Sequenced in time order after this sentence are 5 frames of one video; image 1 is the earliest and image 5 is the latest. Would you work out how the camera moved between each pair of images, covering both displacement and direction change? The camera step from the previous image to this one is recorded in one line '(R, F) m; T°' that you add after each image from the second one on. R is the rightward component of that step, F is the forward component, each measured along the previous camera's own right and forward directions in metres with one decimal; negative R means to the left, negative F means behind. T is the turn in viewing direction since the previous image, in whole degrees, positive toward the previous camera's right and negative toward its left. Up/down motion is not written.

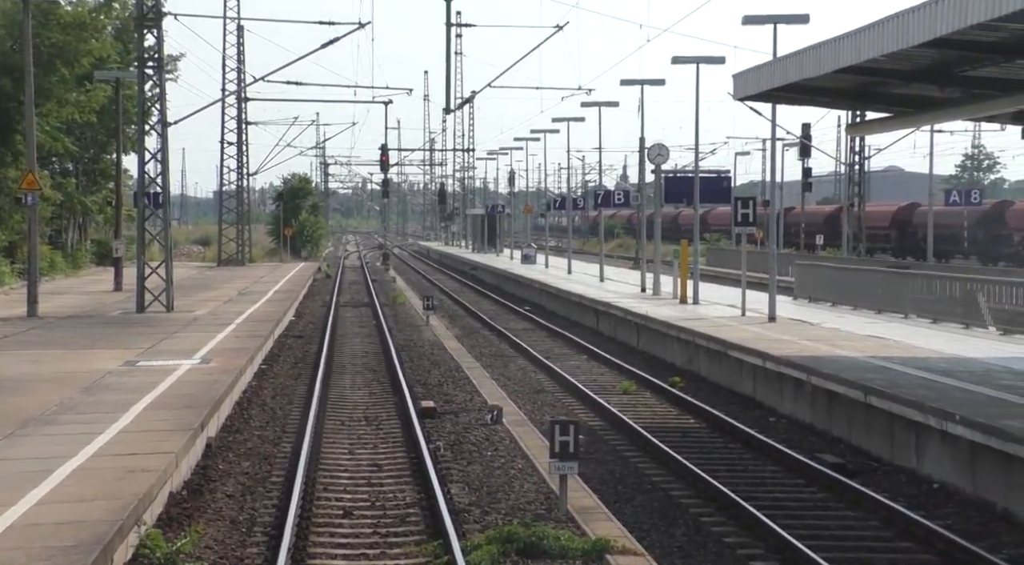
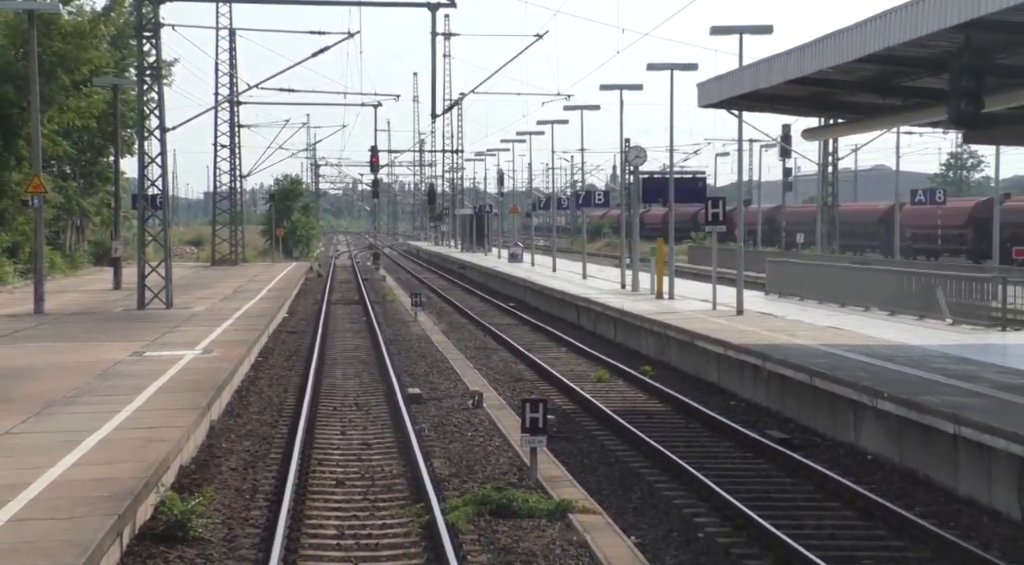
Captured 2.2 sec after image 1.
(+0.2, -1.5) m; 0°
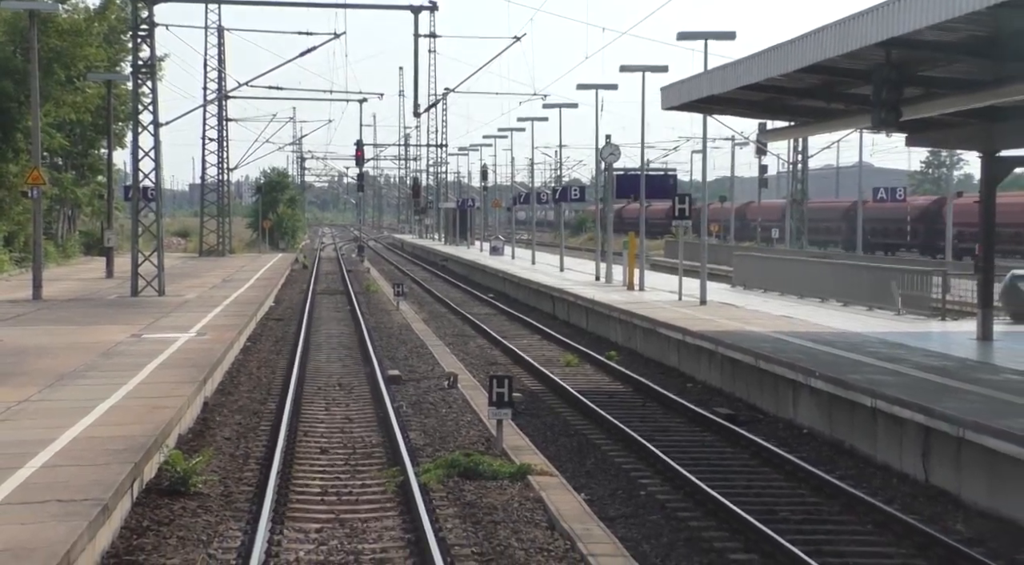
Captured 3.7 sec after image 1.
(+0.2, -1.5) m; +1°
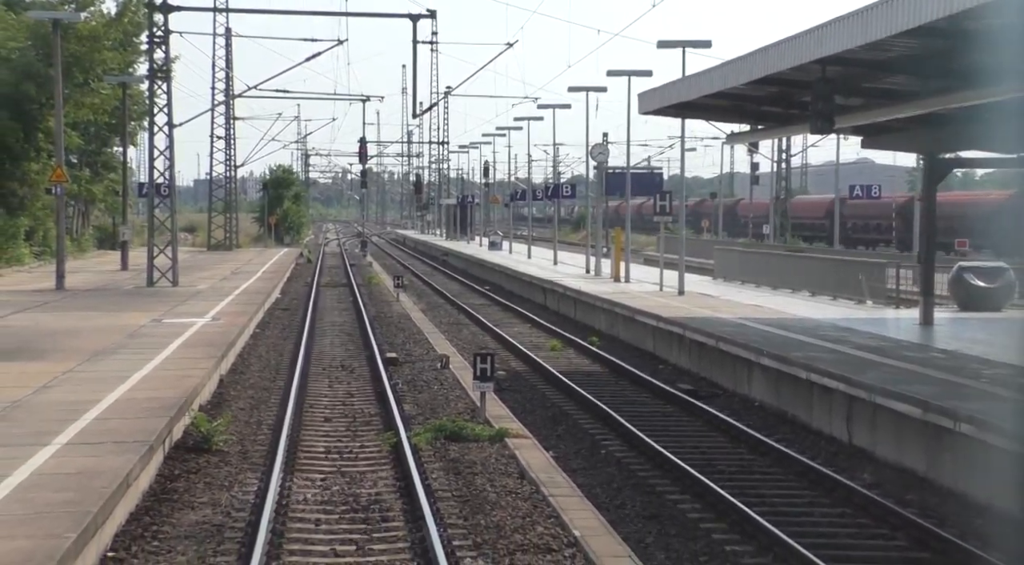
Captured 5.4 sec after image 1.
(+0.3, -2.1) m; 0°
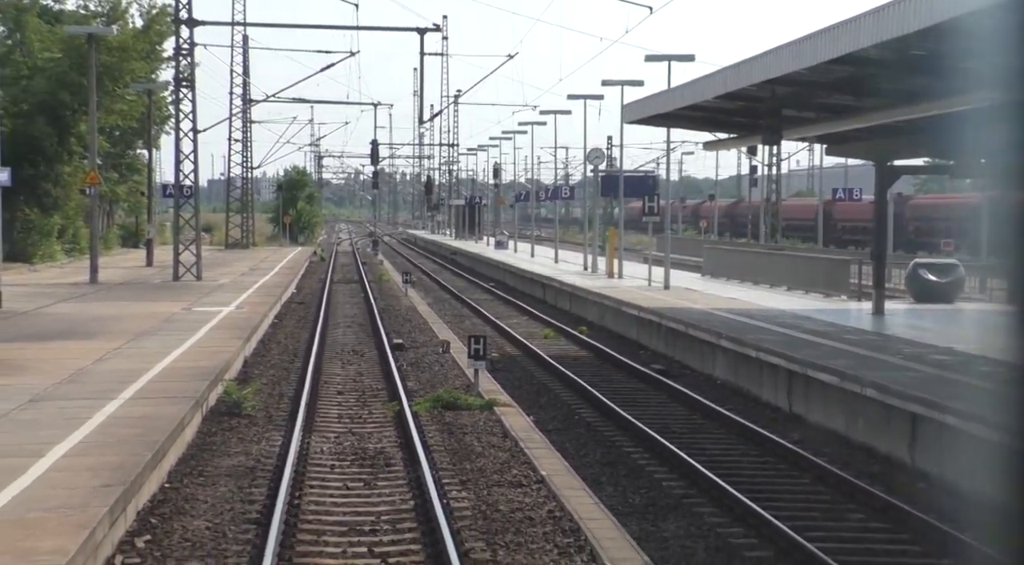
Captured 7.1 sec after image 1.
(+0.4, -2.5) m; -1°
